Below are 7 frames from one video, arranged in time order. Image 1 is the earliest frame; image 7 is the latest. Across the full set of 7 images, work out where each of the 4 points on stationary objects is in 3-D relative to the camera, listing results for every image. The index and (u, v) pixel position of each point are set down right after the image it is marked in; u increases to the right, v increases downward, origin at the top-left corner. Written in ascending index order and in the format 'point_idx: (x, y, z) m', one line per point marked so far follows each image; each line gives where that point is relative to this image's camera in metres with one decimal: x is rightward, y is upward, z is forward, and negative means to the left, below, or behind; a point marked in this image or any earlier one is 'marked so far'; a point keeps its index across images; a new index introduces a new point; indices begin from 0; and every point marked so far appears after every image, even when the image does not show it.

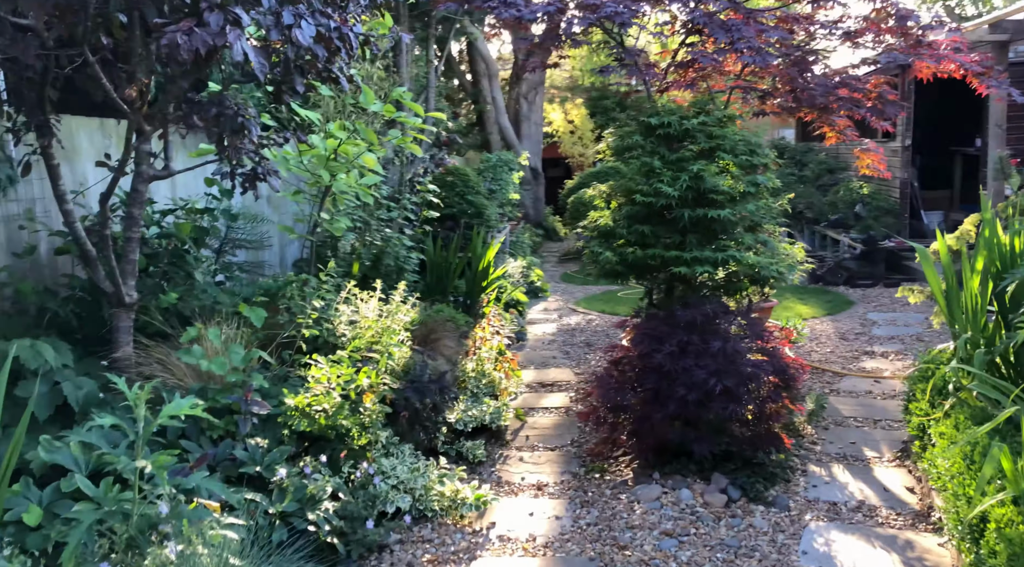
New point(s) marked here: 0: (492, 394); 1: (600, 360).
0: (-0.1, -0.6, +4.4) m
1: (+0.6, -0.6, +5.8) m
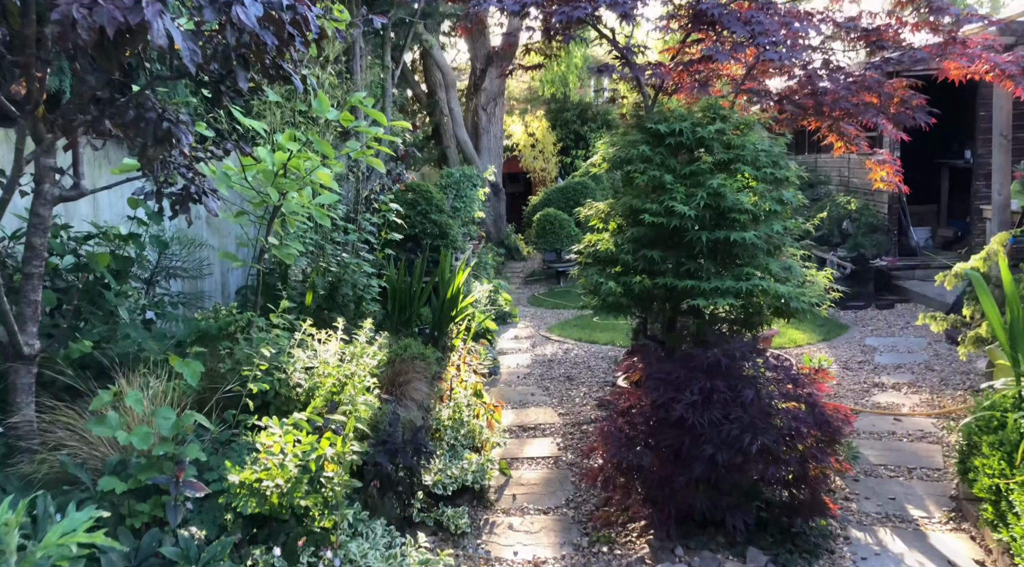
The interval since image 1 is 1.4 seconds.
0: (-0.2, -0.8, +3.9) m
1: (+0.5, -0.7, +5.2) m
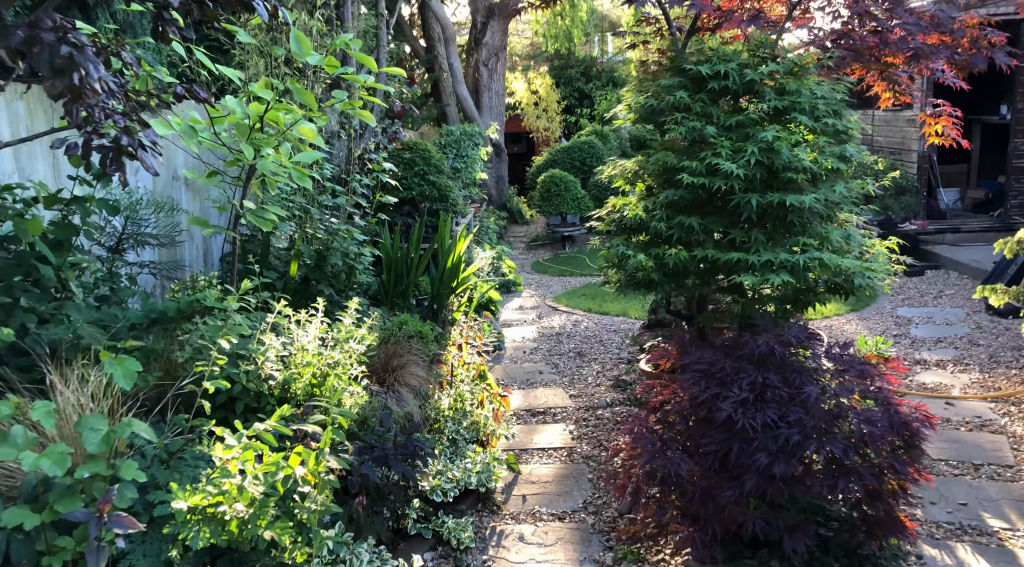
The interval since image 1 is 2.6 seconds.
0: (-0.1, -0.6, +3.4) m
1: (+0.5, -0.6, +4.8) m
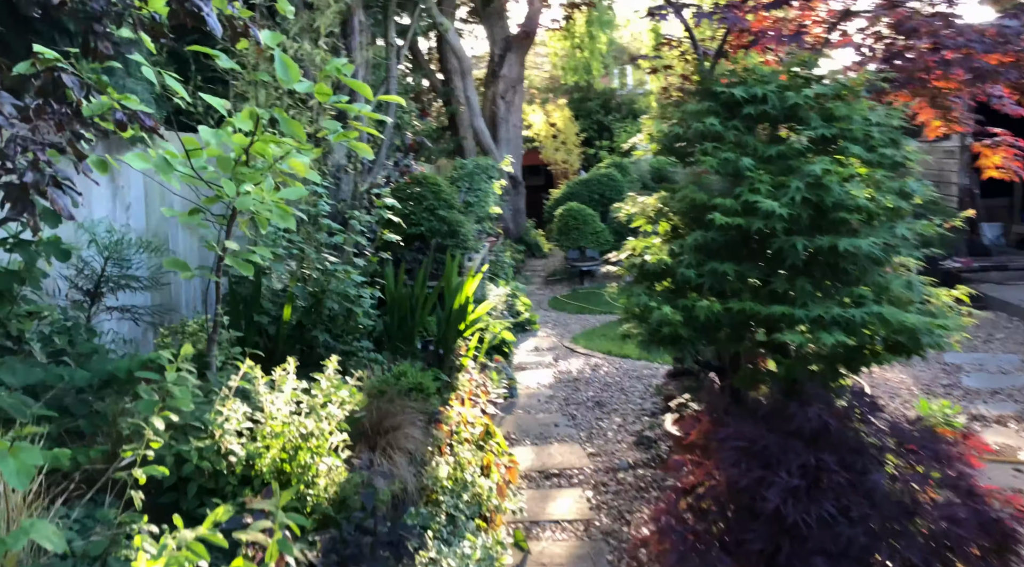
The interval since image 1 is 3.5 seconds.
0: (-0.1, -0.8, +3.0) m
1: (+0.6, -0.8, +4.4) m
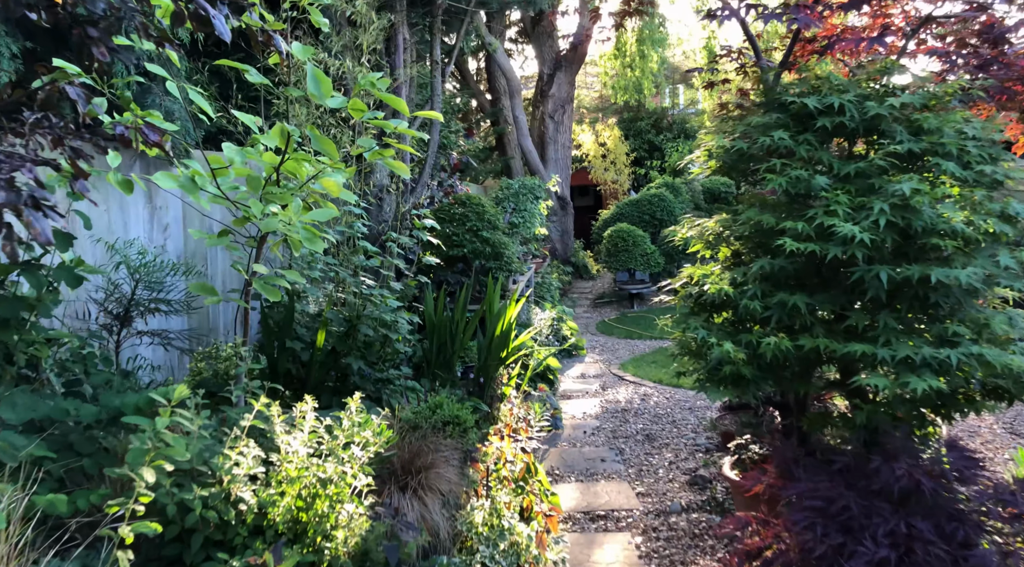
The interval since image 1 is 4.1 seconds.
0: (0.0, -0.9, +2.8) m
1: (+0.8, -0.9, +4.1) m
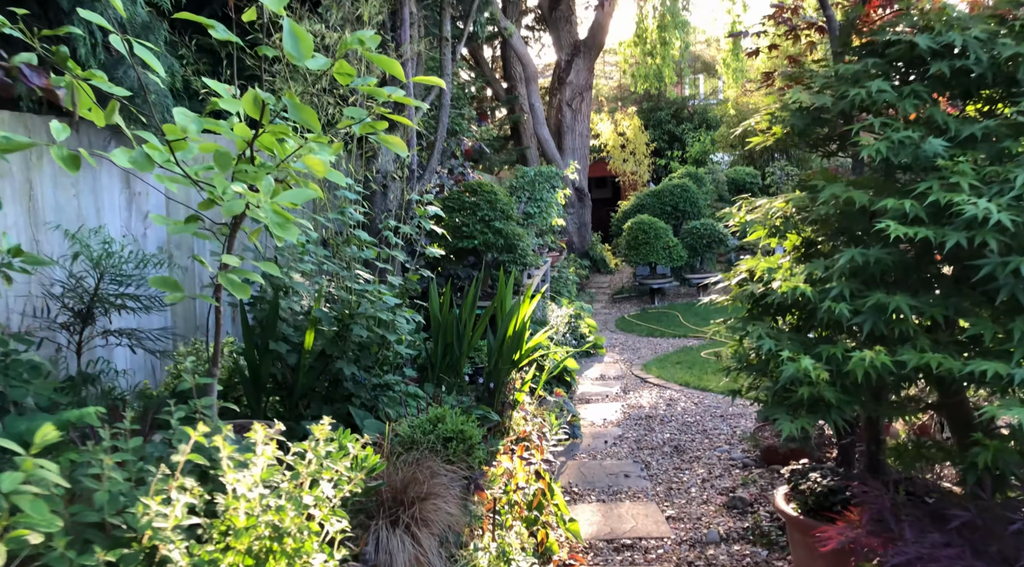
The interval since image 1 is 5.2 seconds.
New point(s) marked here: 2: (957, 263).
0: (0.0, -0.9, +2.3) m
1: (+0.8, -0.9, +3.6) m
2: (+1.0, 0.0, +2.0) m
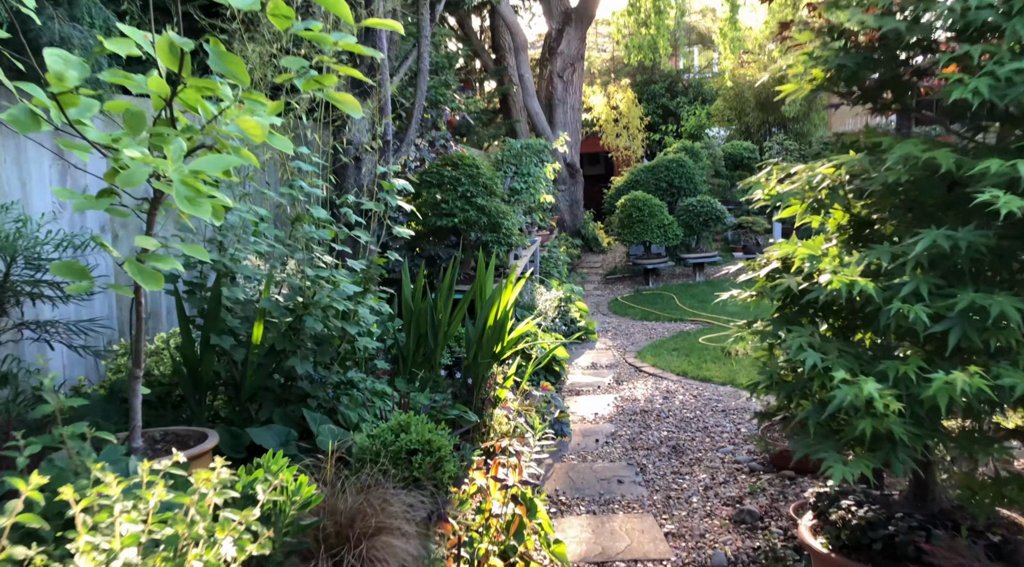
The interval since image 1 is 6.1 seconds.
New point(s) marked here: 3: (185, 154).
0: (0.0, -0.9, +1.9) m
1: (+0.7, -0.9, +3.2) m
2: (+1.0, +0.1, +1.6) m
3: (-0.8, +0.3, +2.0) m
